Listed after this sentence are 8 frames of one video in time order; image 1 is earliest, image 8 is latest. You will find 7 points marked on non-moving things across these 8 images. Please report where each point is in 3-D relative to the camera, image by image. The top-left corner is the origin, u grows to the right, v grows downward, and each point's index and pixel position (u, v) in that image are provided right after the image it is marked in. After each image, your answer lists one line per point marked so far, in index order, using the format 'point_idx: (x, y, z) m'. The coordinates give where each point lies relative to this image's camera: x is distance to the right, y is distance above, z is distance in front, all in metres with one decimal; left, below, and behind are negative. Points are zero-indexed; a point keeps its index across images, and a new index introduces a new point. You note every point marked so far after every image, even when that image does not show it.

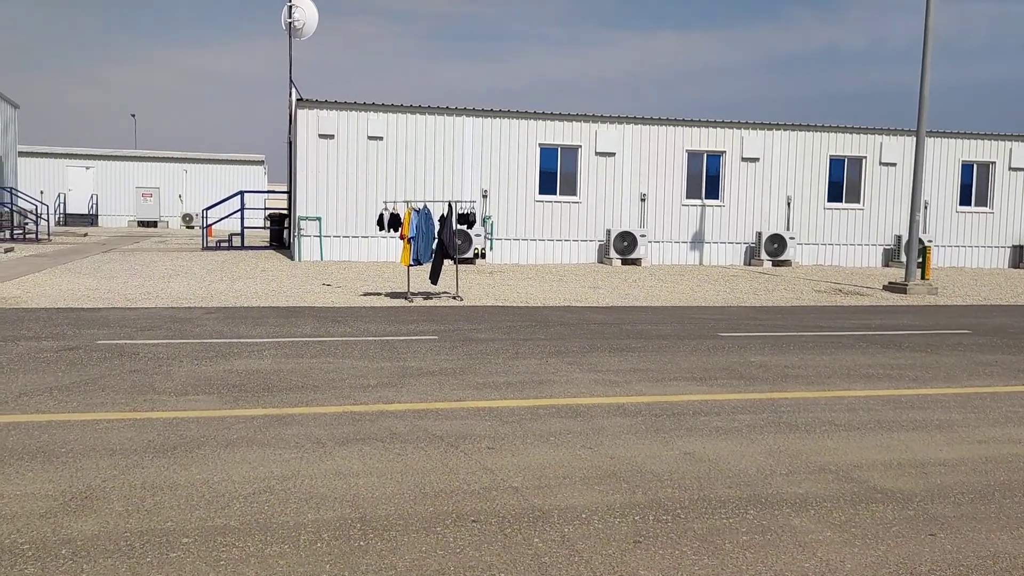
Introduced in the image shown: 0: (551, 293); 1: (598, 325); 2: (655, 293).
0: (+0.8, -0.1, +17.2) m
1: (+1.2, -0.5, +12.2) m
2: (+2.9, -0.1, +17.9) m
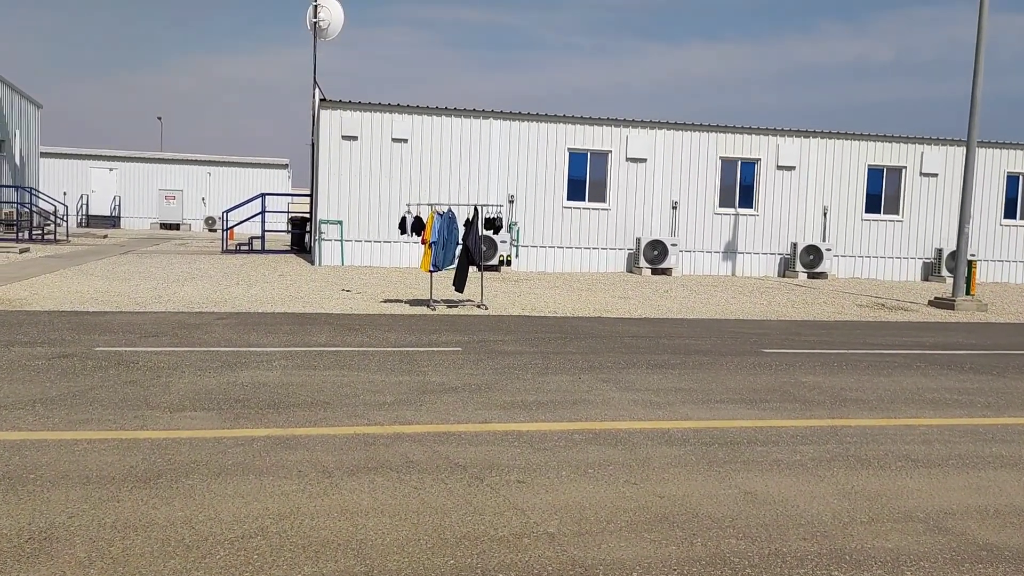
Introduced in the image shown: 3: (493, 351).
0: (+1.3, -0.3, +16.4) m
1: (+1.6, -0.7, +11.4) m
2: (+3.4, -0.3, +17.0) m
3: (-0.2, -0.7, +9.8) m
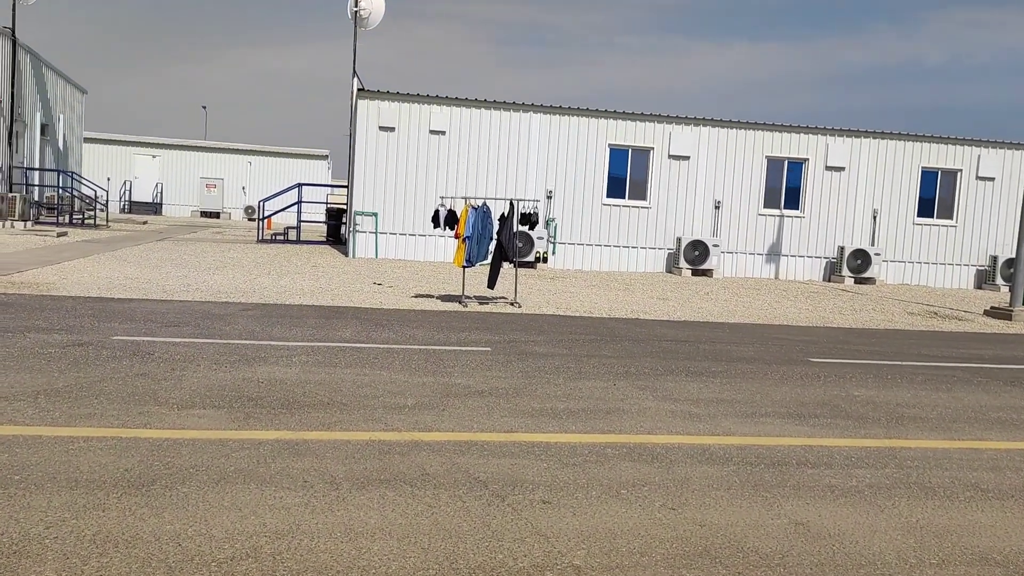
0: (+1.9, -0.3, +15.8) m
1: (+2.0, -0.7, +10.8) m
2: (+4.1, -0.4, +16.4) m
3: (+0.1, -0.7, +9.3) m
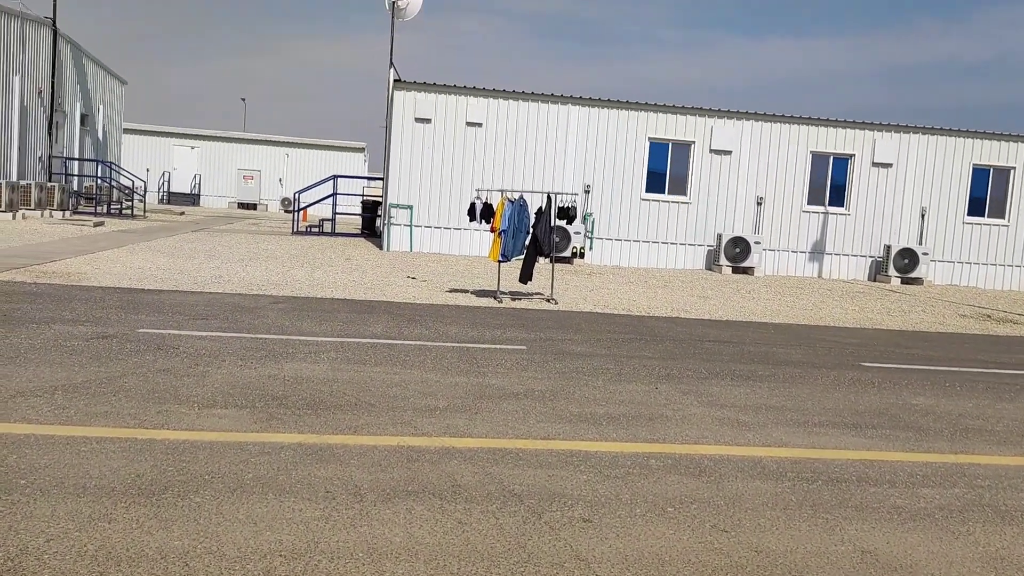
0: (+2.5, -0.2, +15.4) m
1: (+2.4, -0.7, +10.4) m
2: (+4.7, -0.3, +15.8) m
3: (+0.5, -0.7, +9.0) m
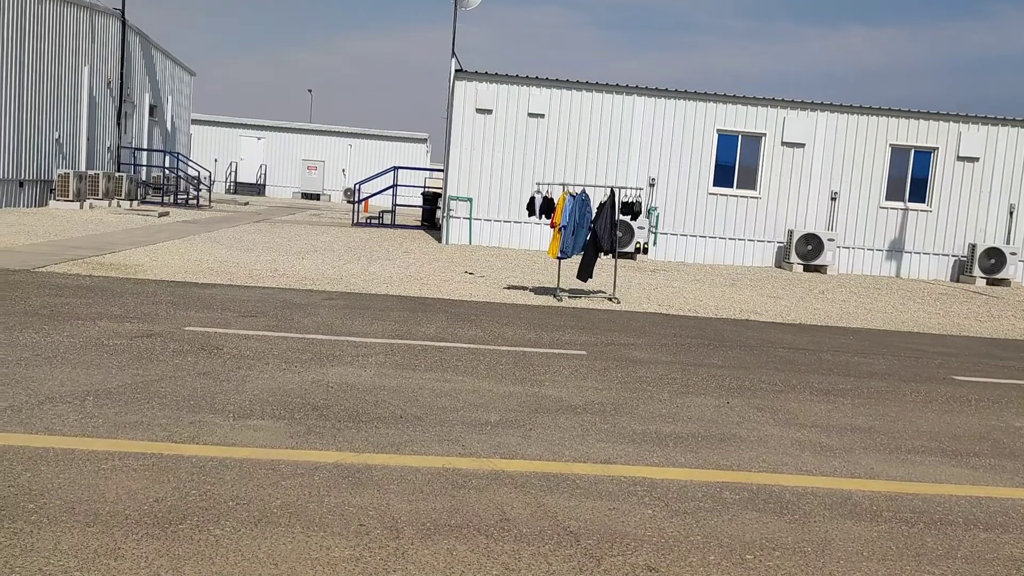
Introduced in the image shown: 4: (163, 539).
0: (+3.6, -0.2, +14.6) m
1: (+3.1, -0.7, +9.7) m
2: (+5.8, -0.4, +15.0) m
3: (+1.1, -0.7, +8.4) m
4: (-1.4, -1.0, +3.6) m
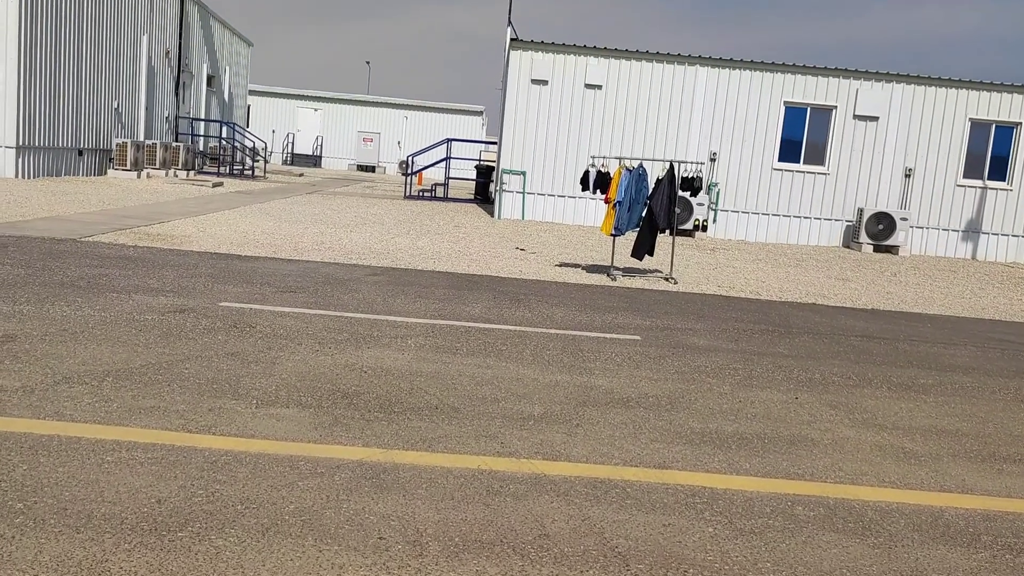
0: (+4.4, +0.1, +13.9) m
1: (+3.6, -0.5, +9.0) m
2: (+6.6, -0.1, +14.1) m
3: (+1.5, -0.5, +7.8) m
4: (-1.3, -1.0, +3.2) m
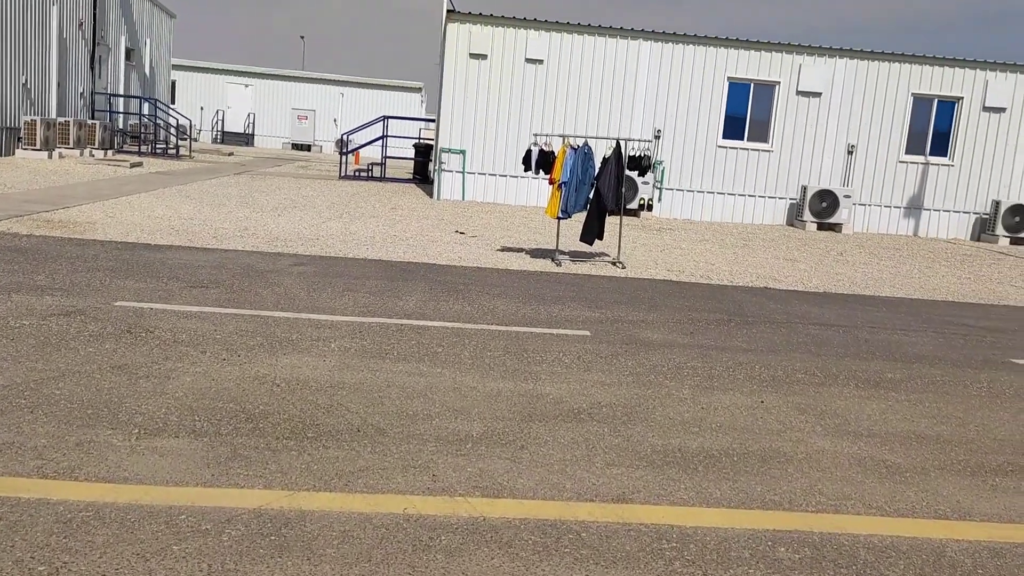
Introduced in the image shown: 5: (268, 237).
0: (+3.5, +0.4, +13.4) m
1: (+3.0, -0.4, +8.4) m
2: (+5.7, +0.2, +13.7) m
3: (+1.0, -0.4, +7.2) m
4: (-1.5, -1.0, +2.4) m
5: (-3.4, +0.7, +12.0) m
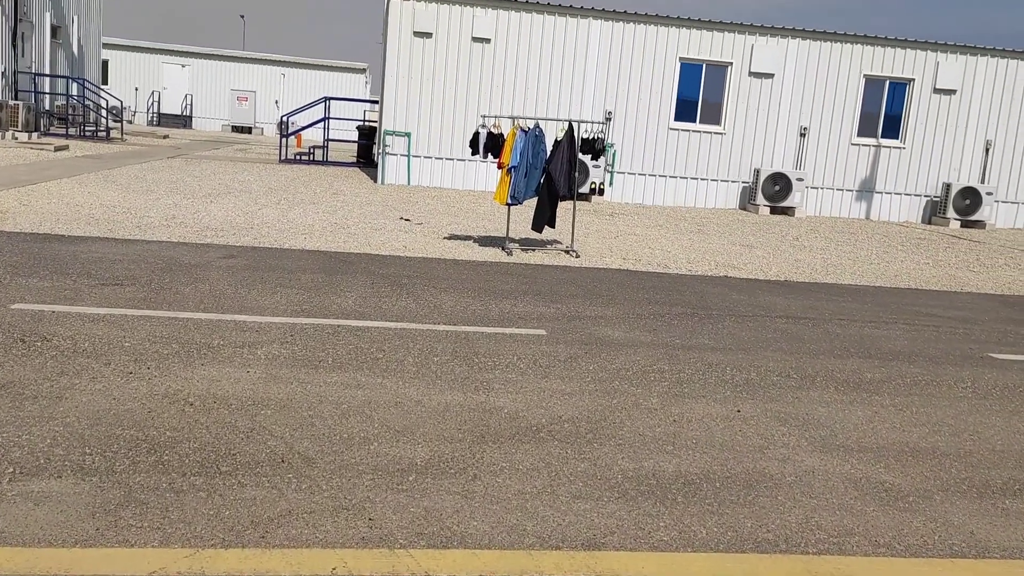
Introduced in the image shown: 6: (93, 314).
0: (+2.7, +0.5, +12.9) m
1: (+2.5, -0.3, +8.0) m
2: (+4.9, +0.4, +13.4) m
3: (+0.6, -0.4, +6.6) m
4: (-1.6, -1.1, +1.7) m
5: (-4.0, +0.8, +11.1) m
6: (-2.9, -0.2, +6.2) m
